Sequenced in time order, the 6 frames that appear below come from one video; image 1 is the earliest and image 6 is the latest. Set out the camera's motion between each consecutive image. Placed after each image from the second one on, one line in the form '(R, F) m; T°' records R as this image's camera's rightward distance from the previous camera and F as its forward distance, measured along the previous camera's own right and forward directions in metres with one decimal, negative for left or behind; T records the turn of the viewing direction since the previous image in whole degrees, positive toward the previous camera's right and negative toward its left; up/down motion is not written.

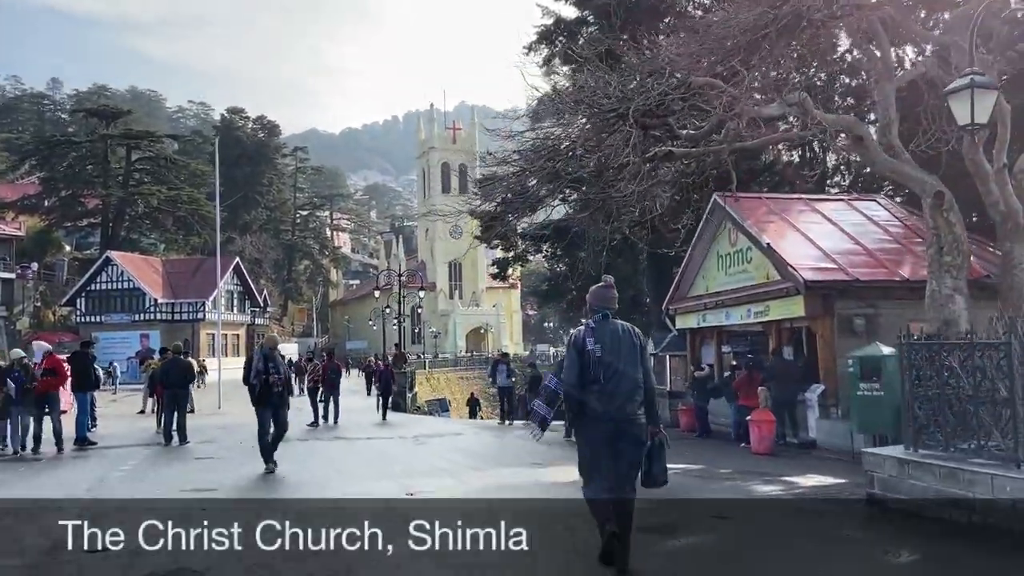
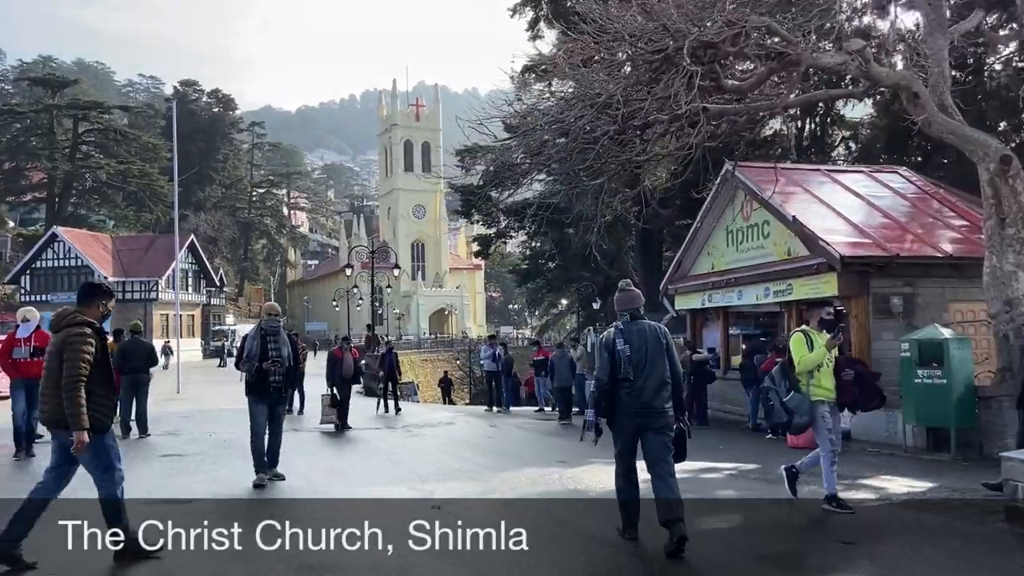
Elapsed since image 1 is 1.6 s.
(-0.7, +1.4) m; +3°
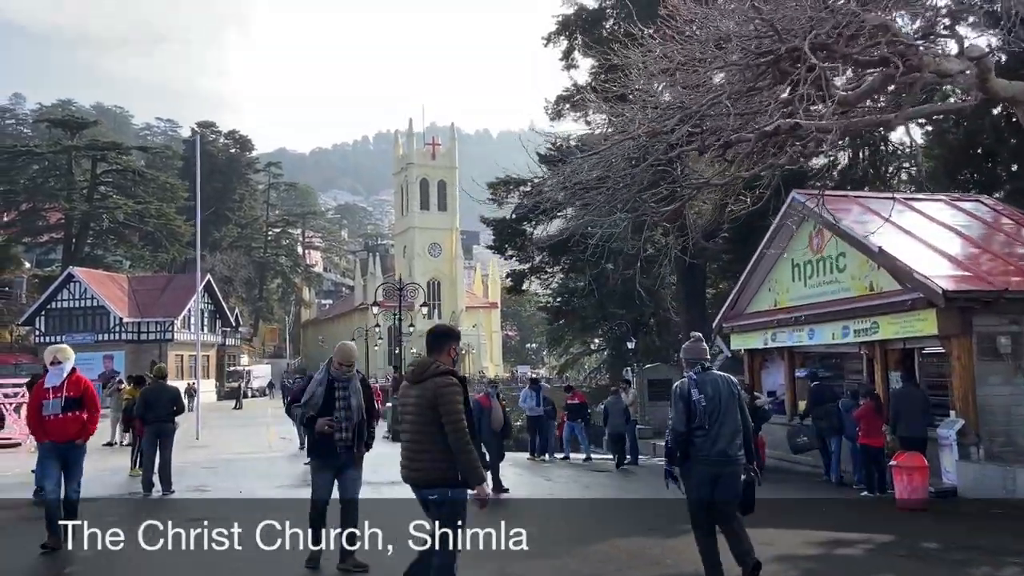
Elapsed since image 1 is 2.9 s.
(-0.7, +1.2) m; -1°
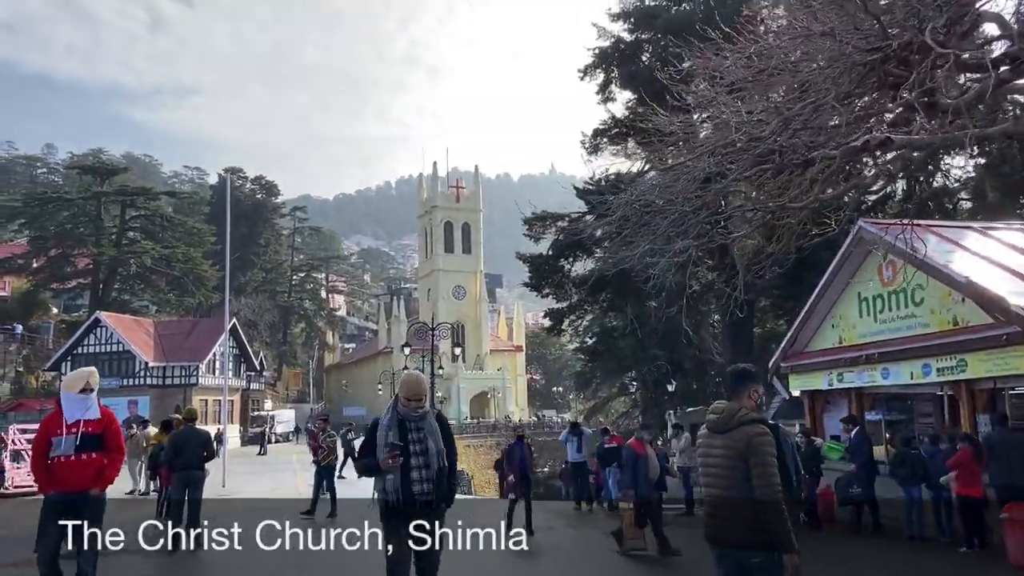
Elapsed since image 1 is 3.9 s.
(-0.4, +0.9) m; -1°
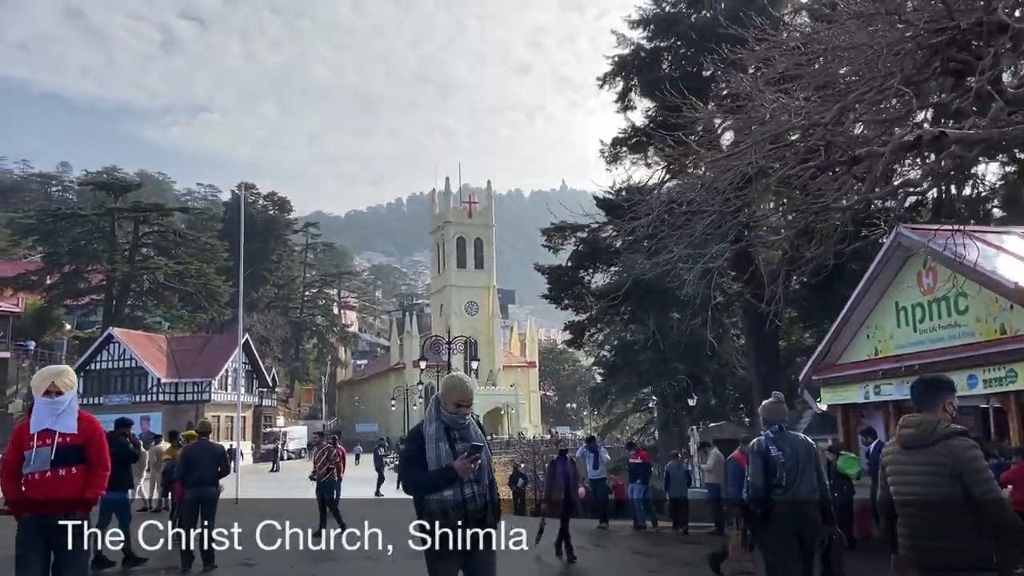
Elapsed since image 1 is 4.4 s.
(-0.2, +0.5) m; -1°
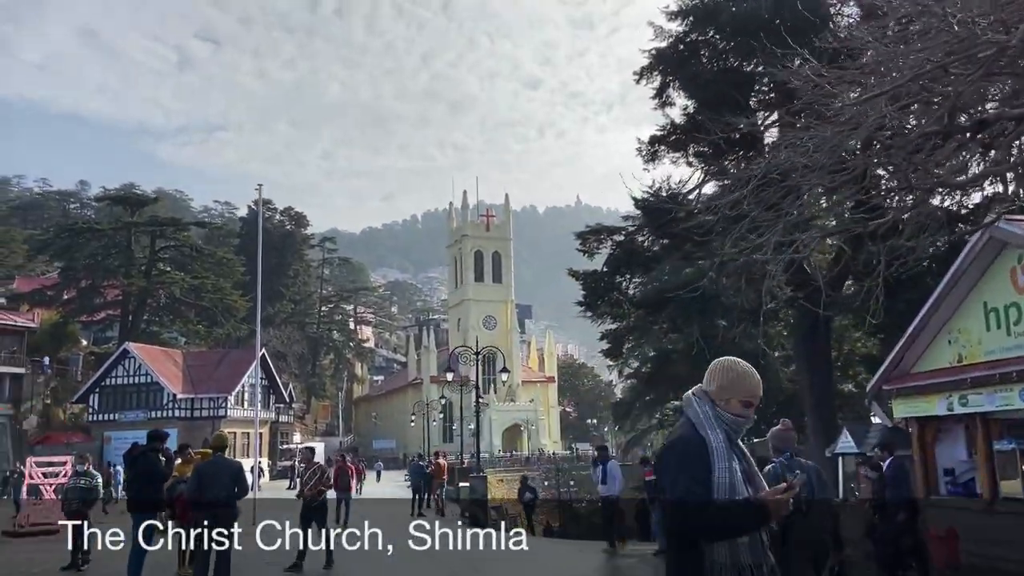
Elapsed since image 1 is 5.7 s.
(-0.5, +1.2) m; -1°
